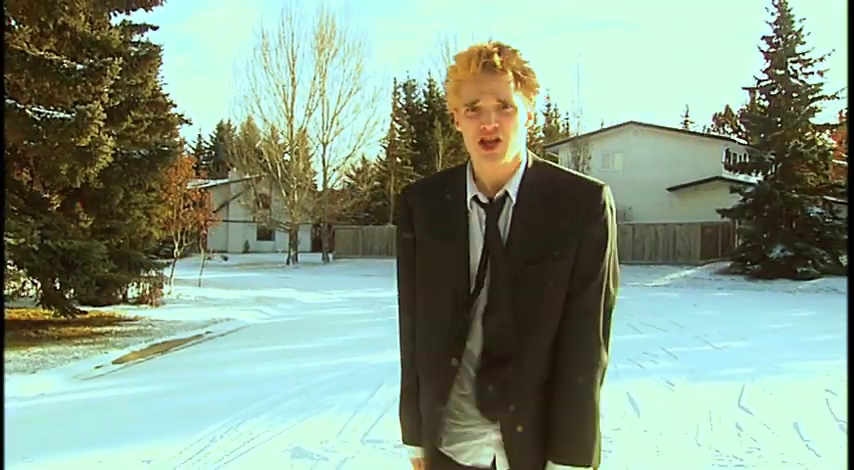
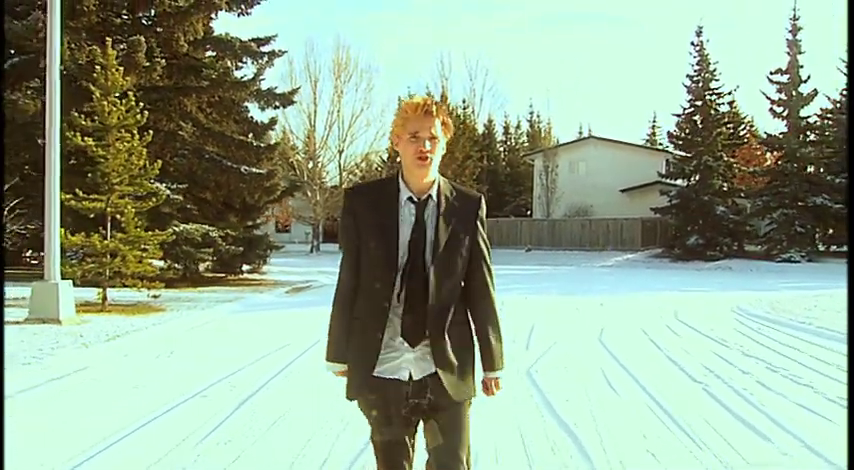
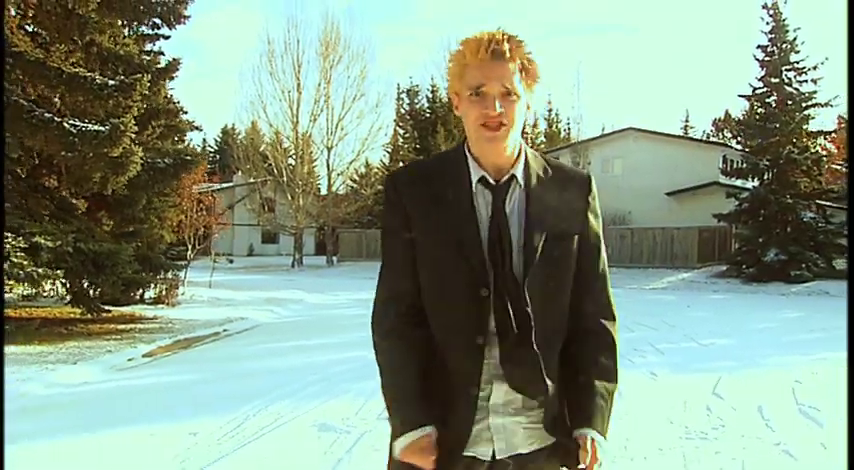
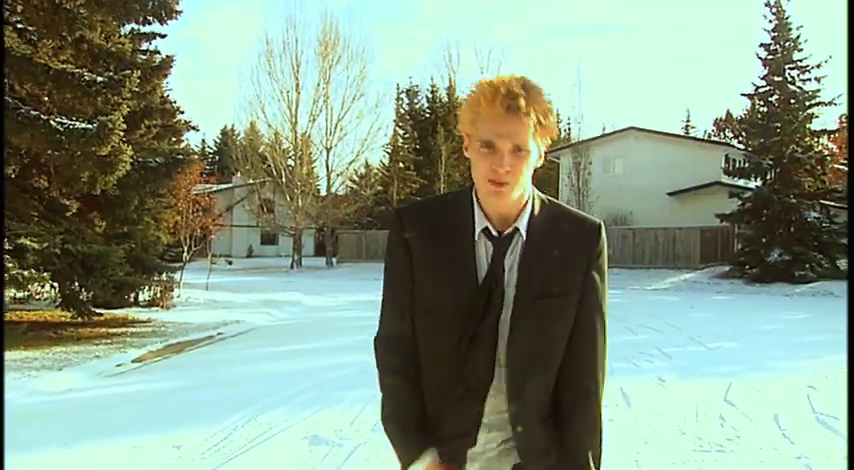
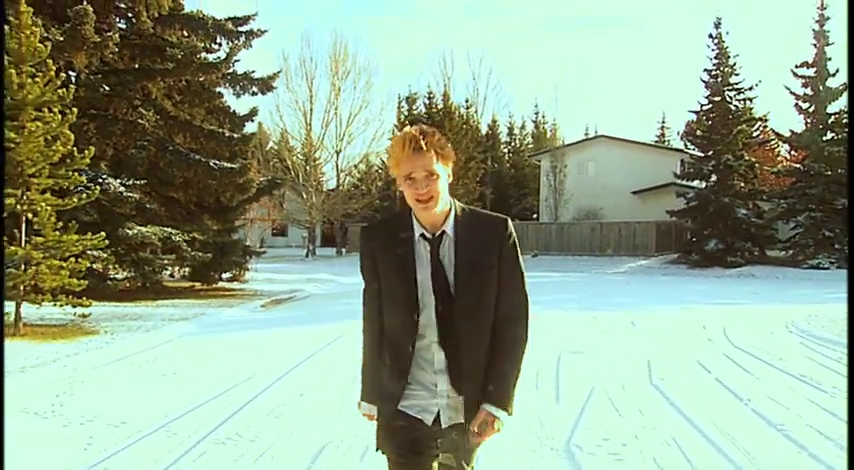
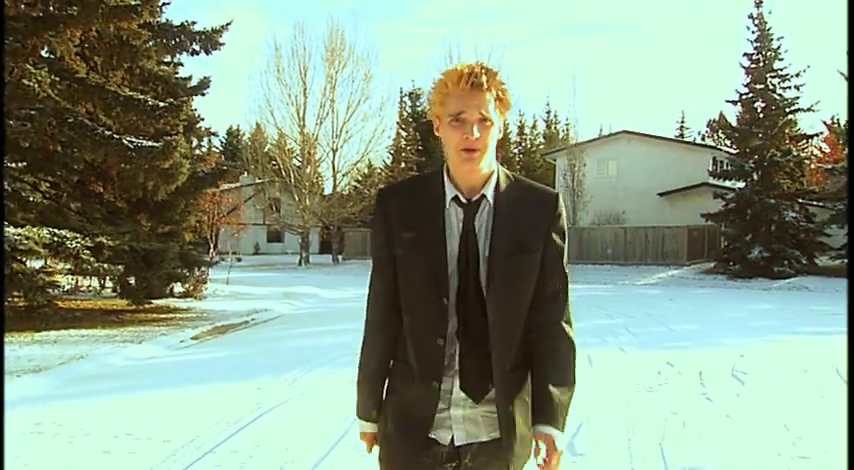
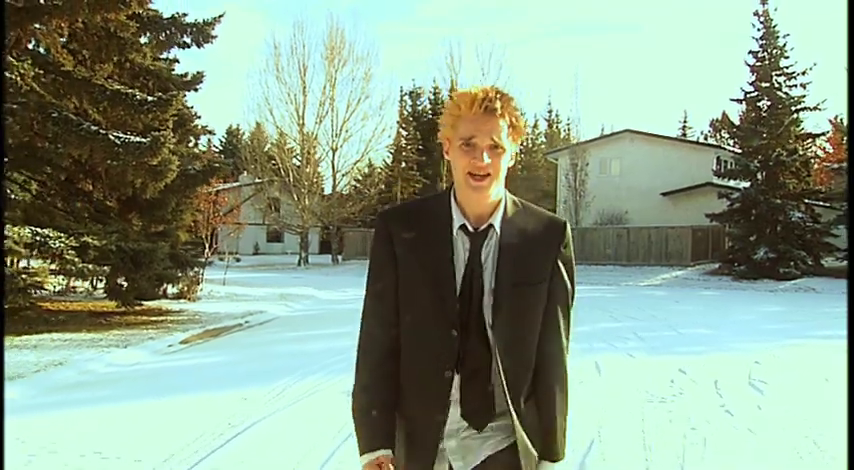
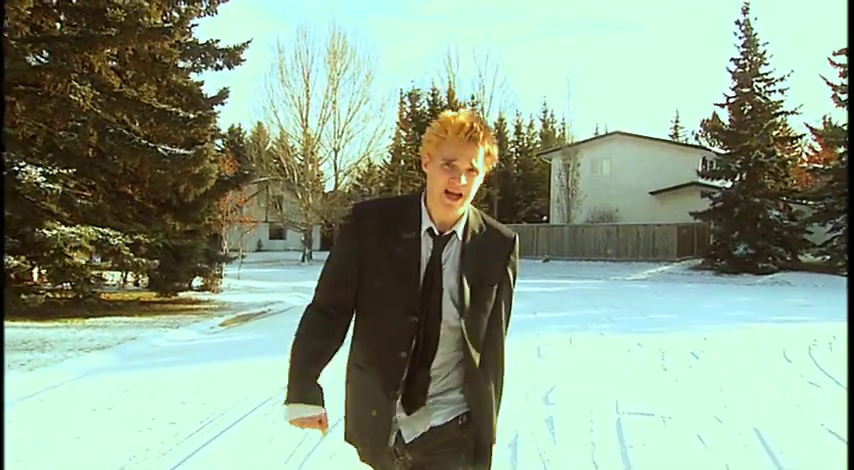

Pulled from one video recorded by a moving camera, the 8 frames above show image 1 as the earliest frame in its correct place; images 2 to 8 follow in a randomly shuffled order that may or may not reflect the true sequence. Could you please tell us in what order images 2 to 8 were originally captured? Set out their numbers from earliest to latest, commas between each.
4, 3, 7, 6, 8, 5, 2
